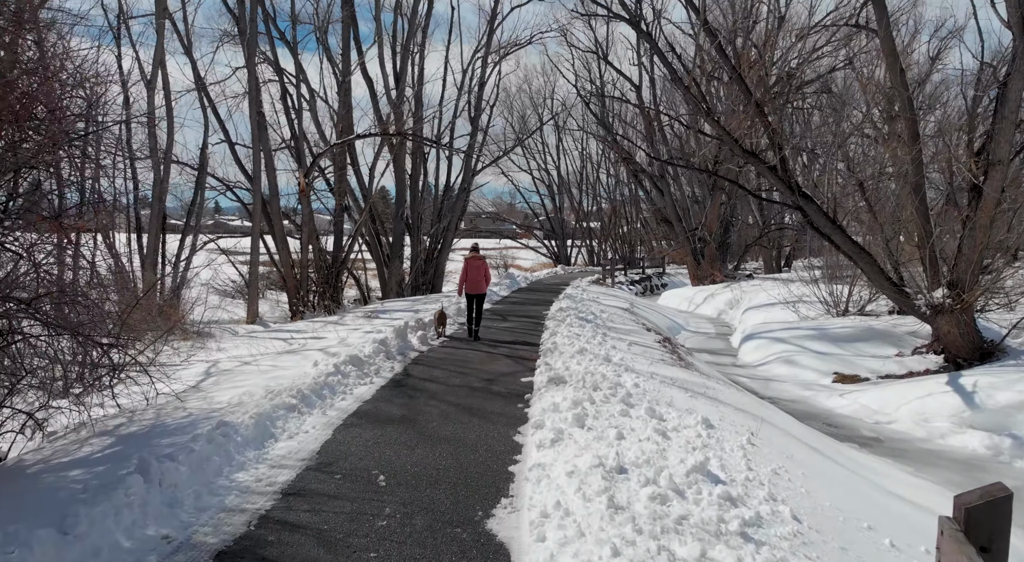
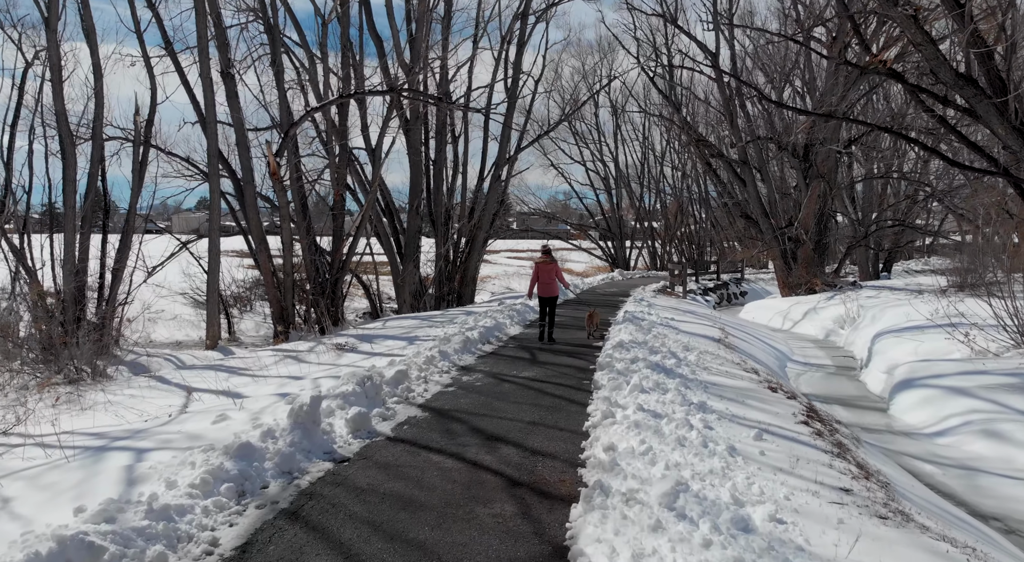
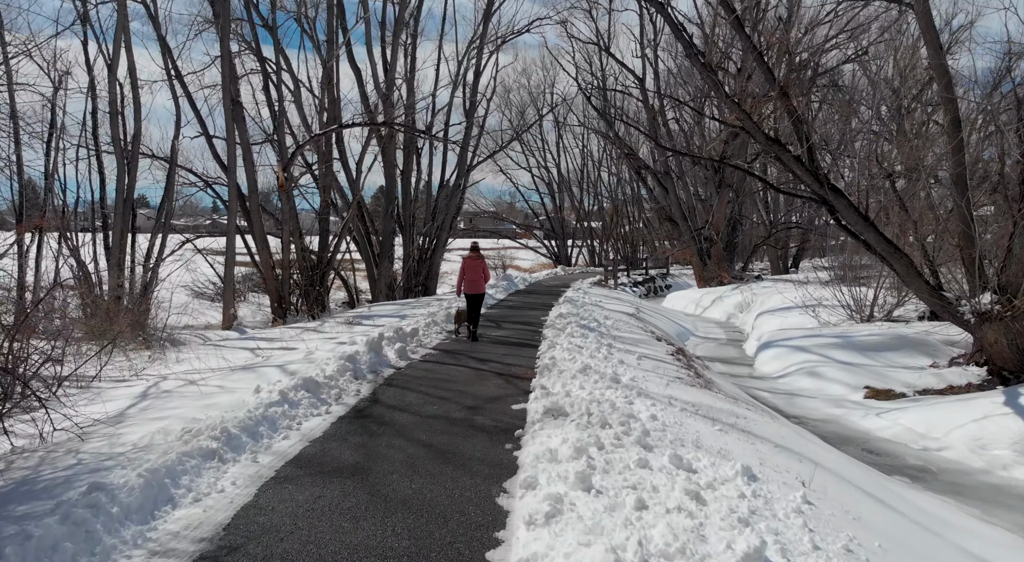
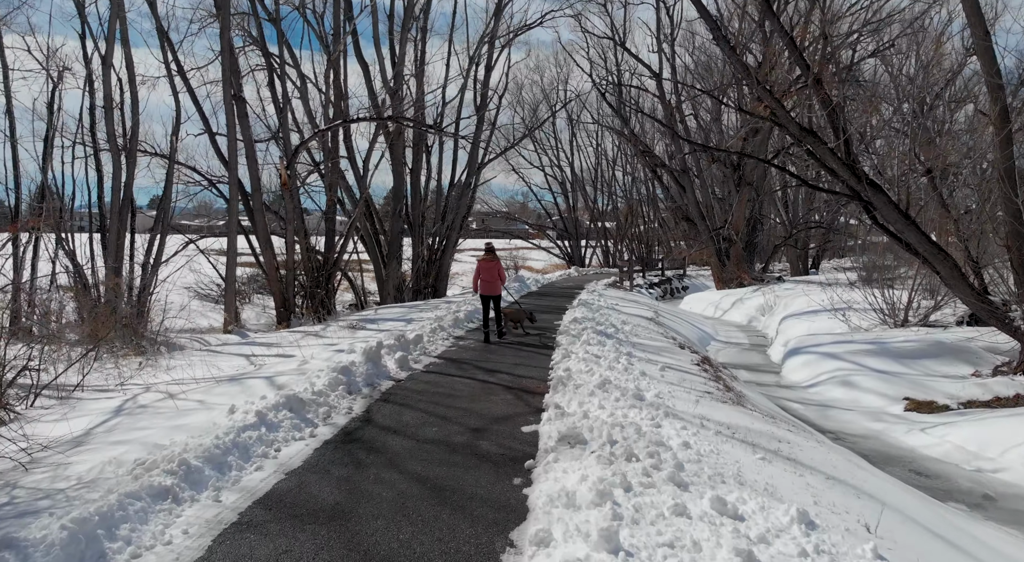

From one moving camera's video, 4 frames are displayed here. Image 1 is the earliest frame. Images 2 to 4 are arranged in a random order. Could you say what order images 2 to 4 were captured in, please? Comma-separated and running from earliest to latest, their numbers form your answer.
3, 4, 2
